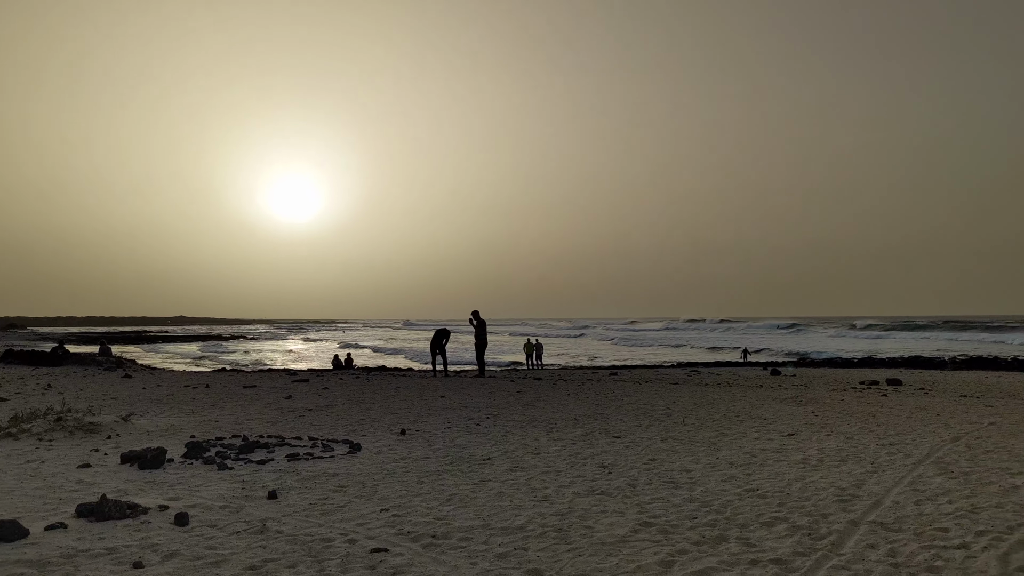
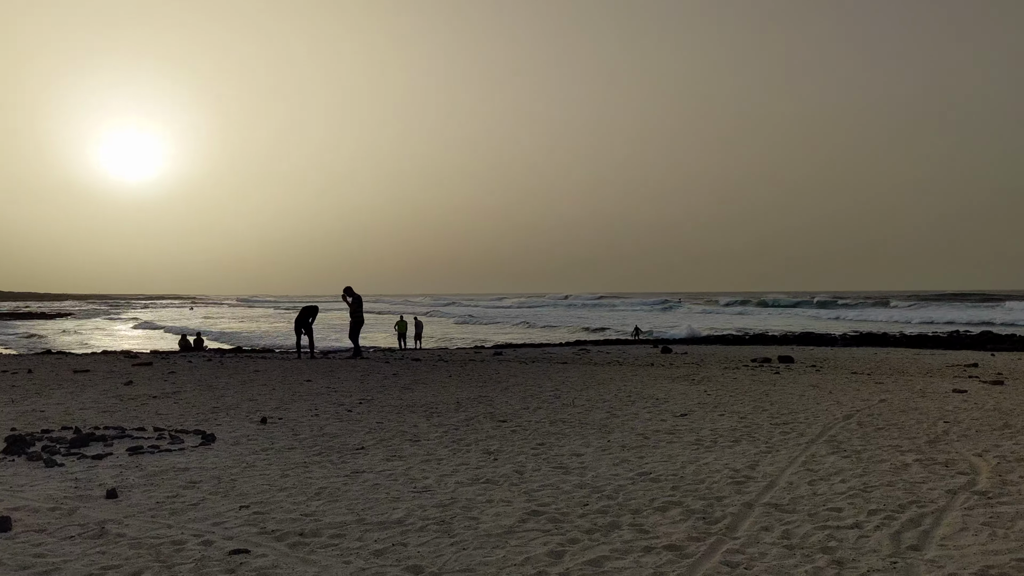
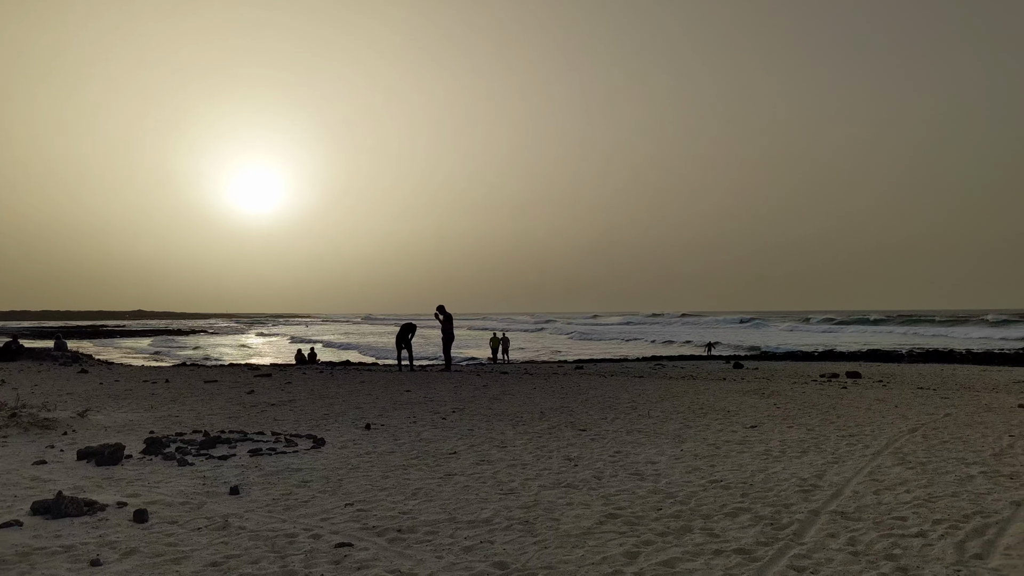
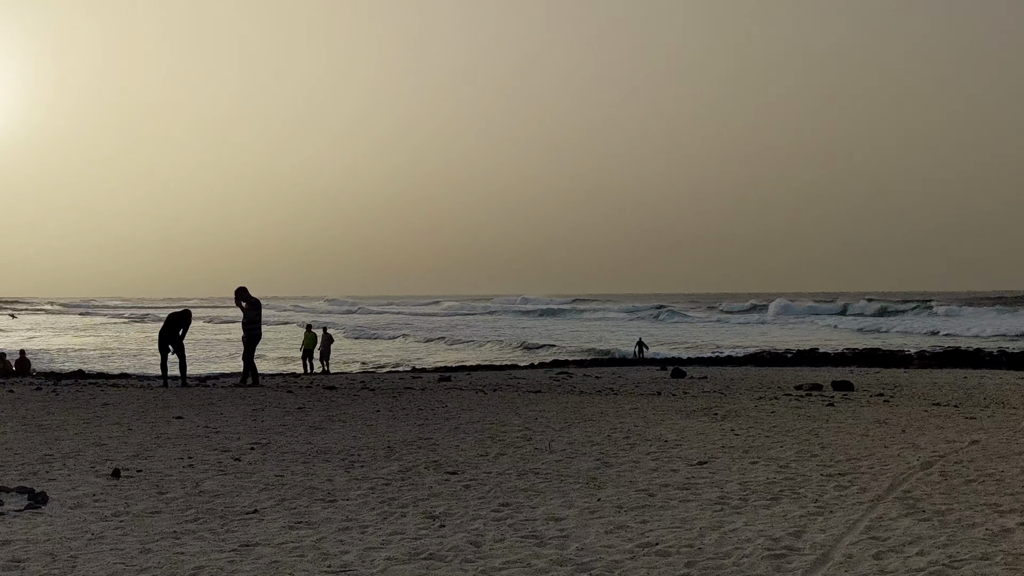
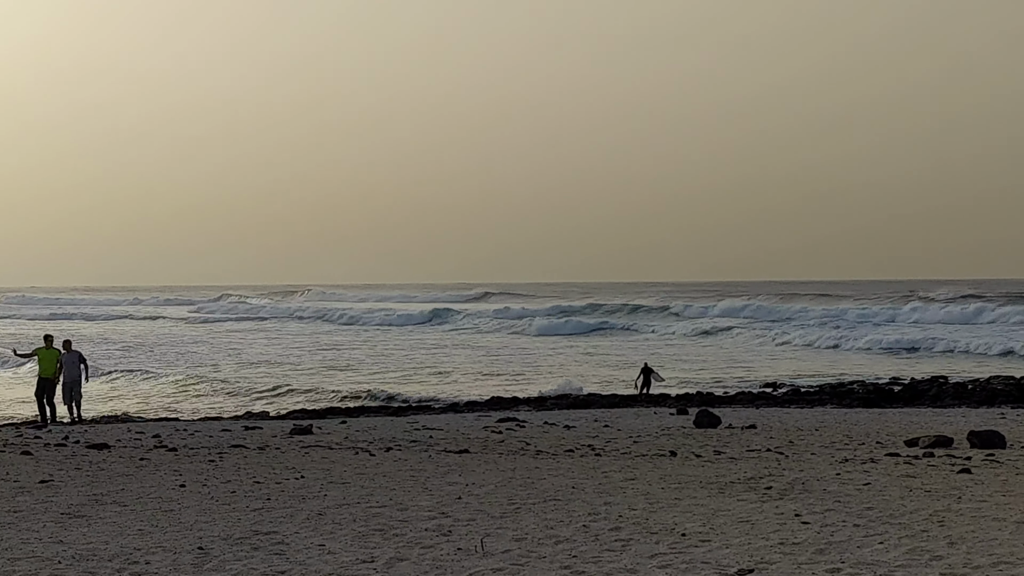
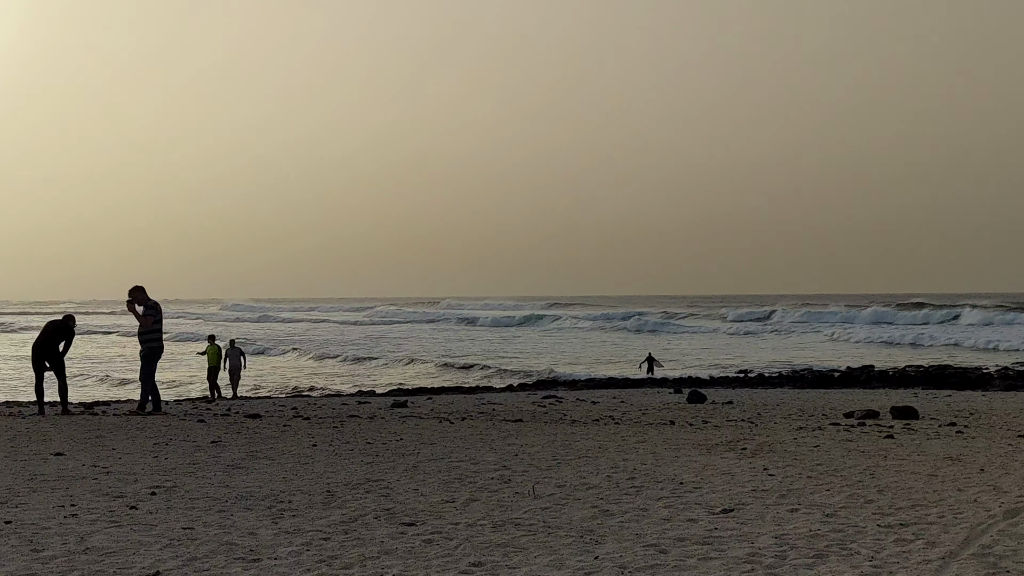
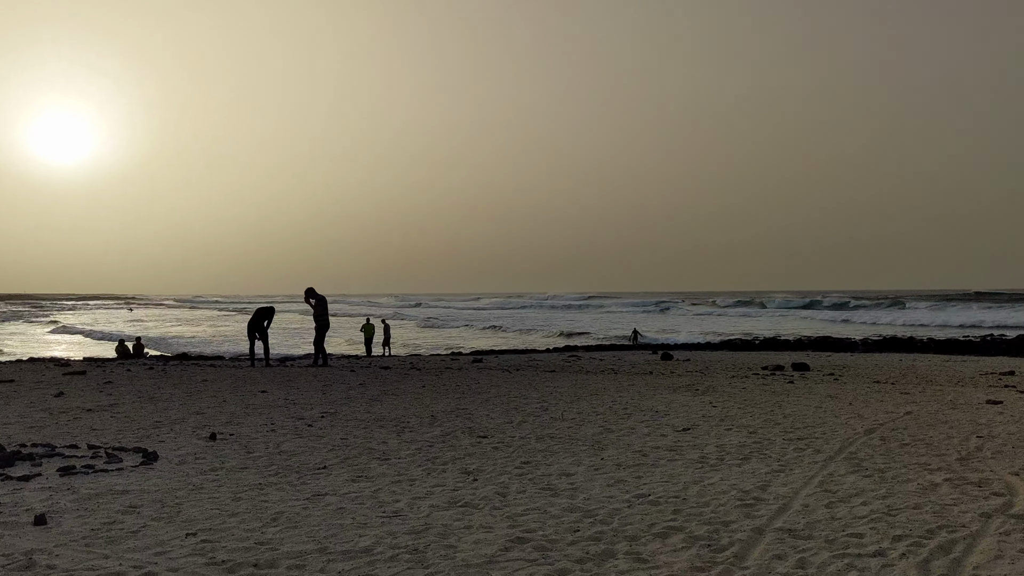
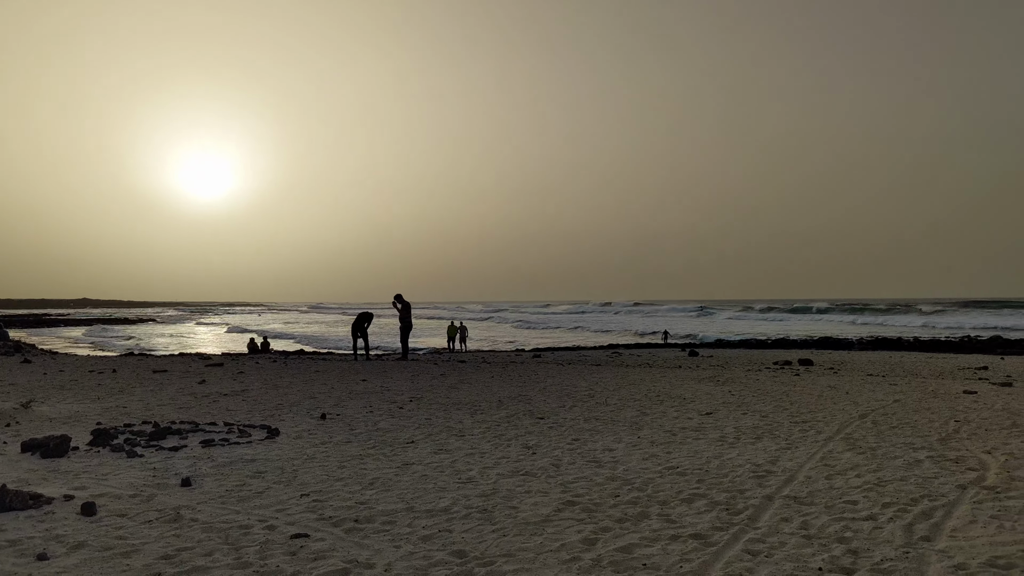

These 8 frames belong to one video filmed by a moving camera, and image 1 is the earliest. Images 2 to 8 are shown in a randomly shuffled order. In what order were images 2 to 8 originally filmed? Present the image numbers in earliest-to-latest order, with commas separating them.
3, 8, 2, 7, 4, 6, 5
